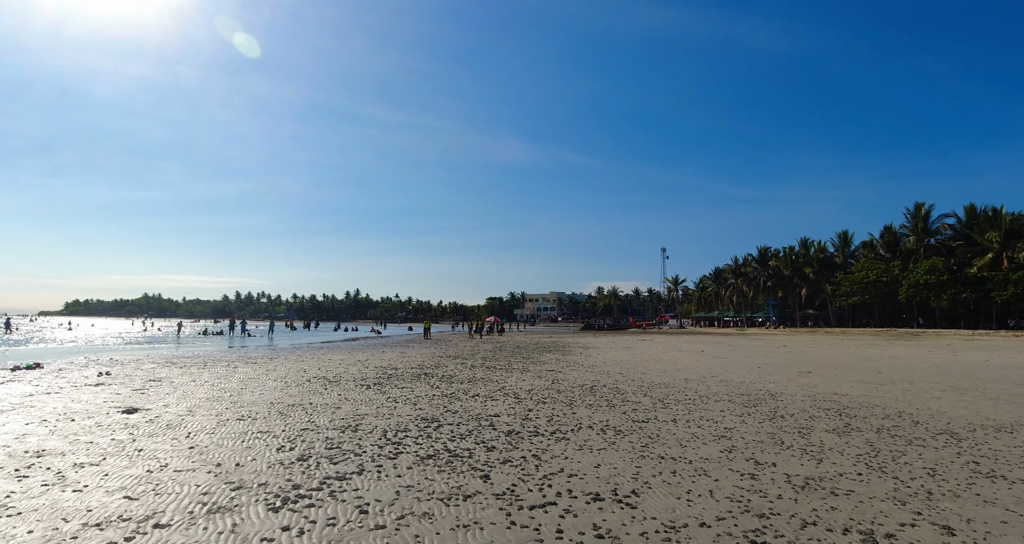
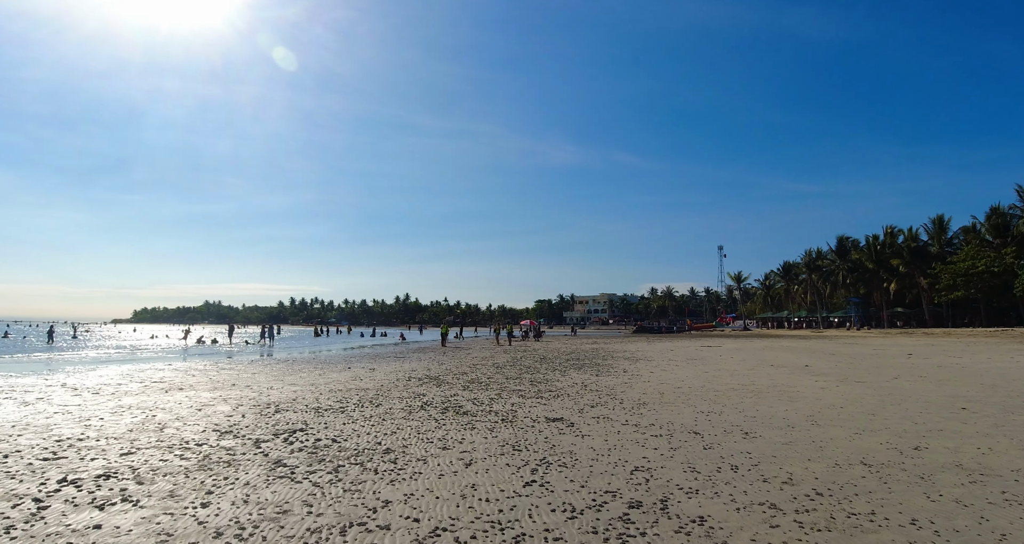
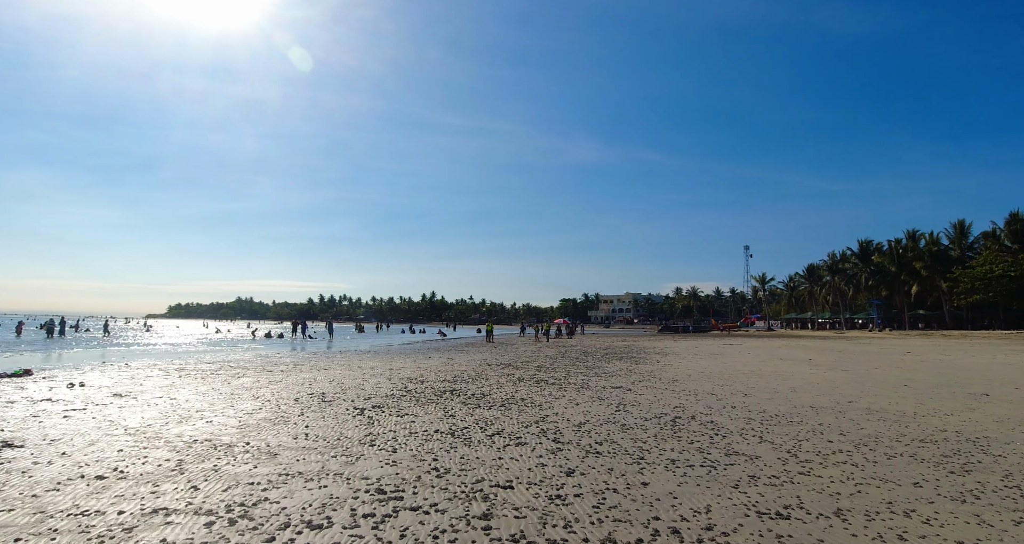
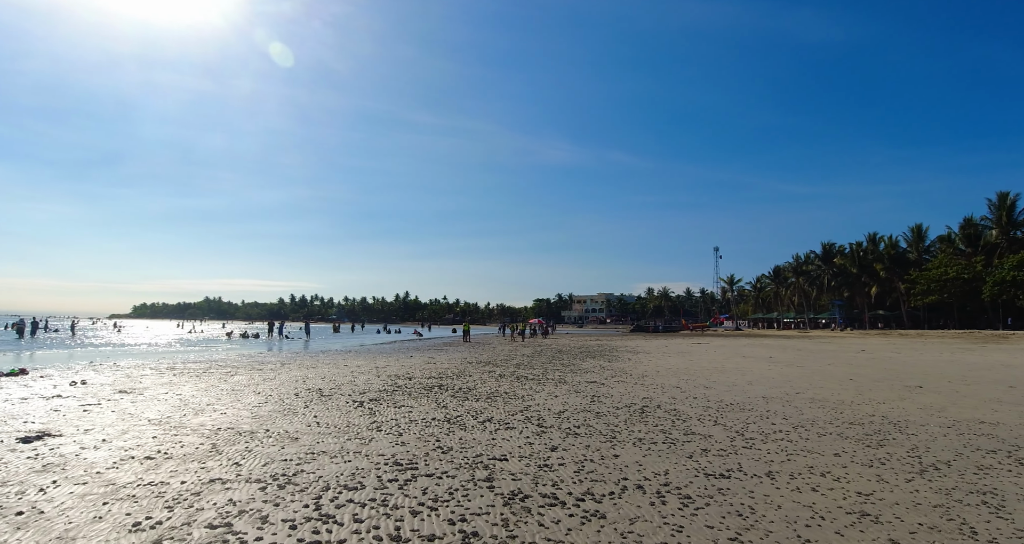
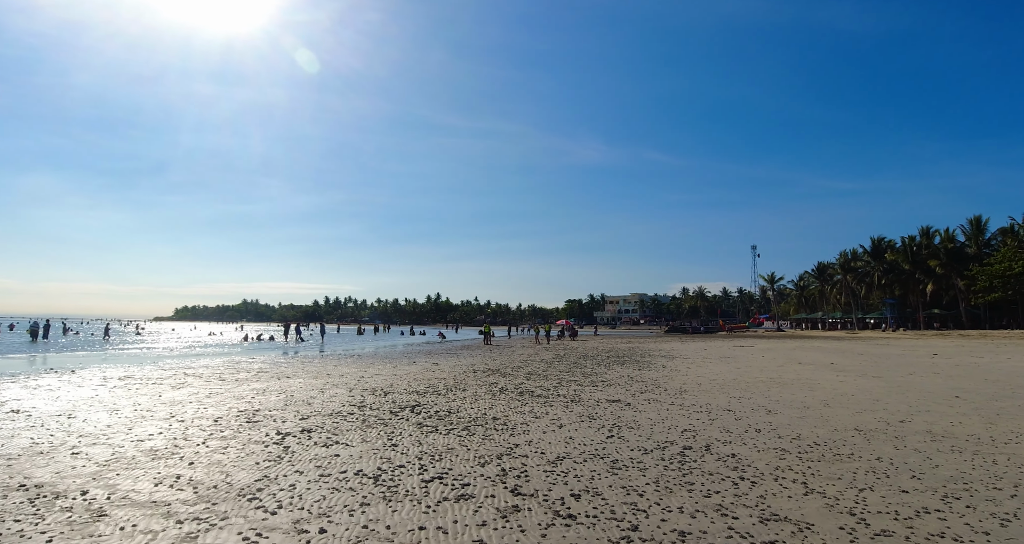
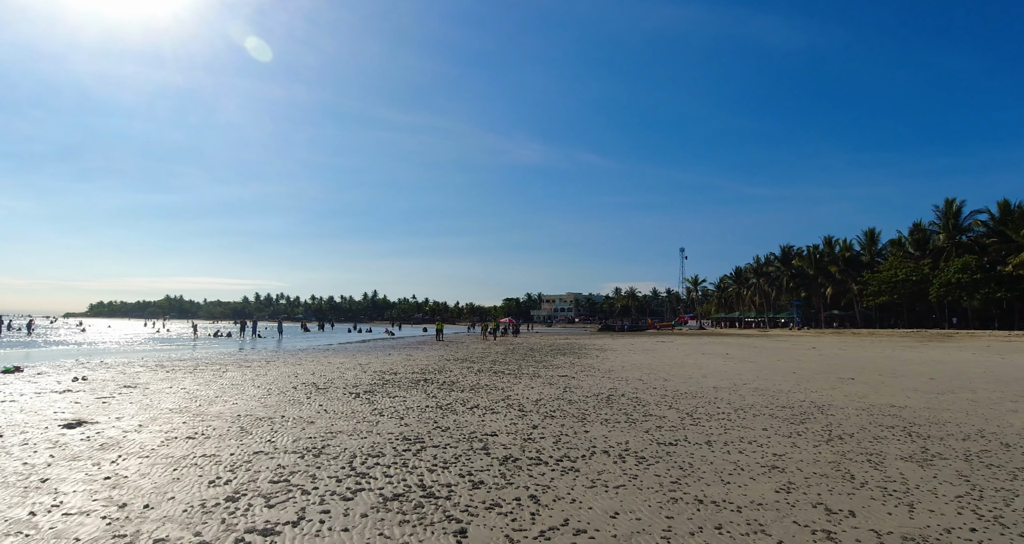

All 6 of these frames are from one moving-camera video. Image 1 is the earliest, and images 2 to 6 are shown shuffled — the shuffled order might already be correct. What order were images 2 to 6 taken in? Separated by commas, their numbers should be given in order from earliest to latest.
6, 4, 3, 5, 2
